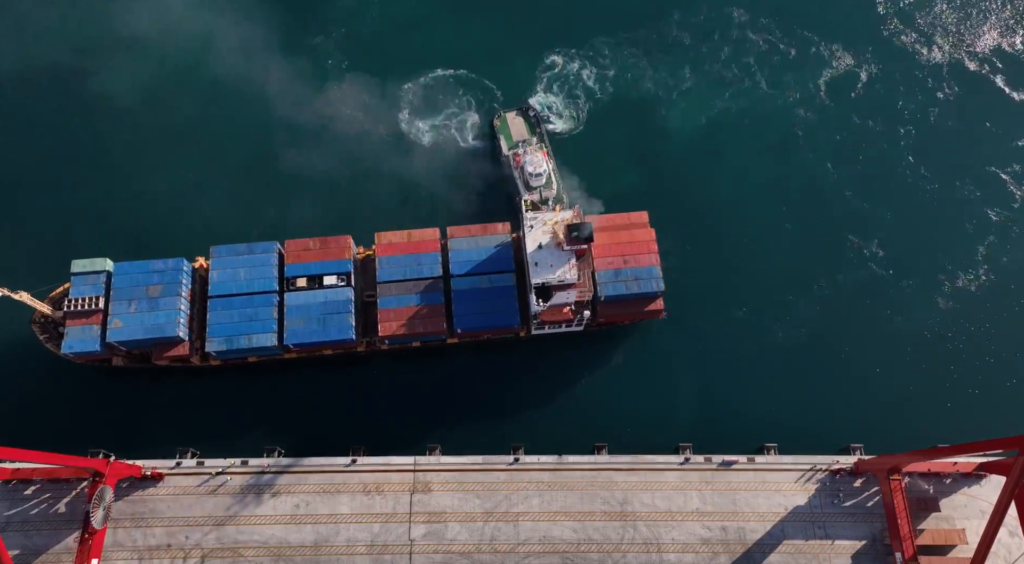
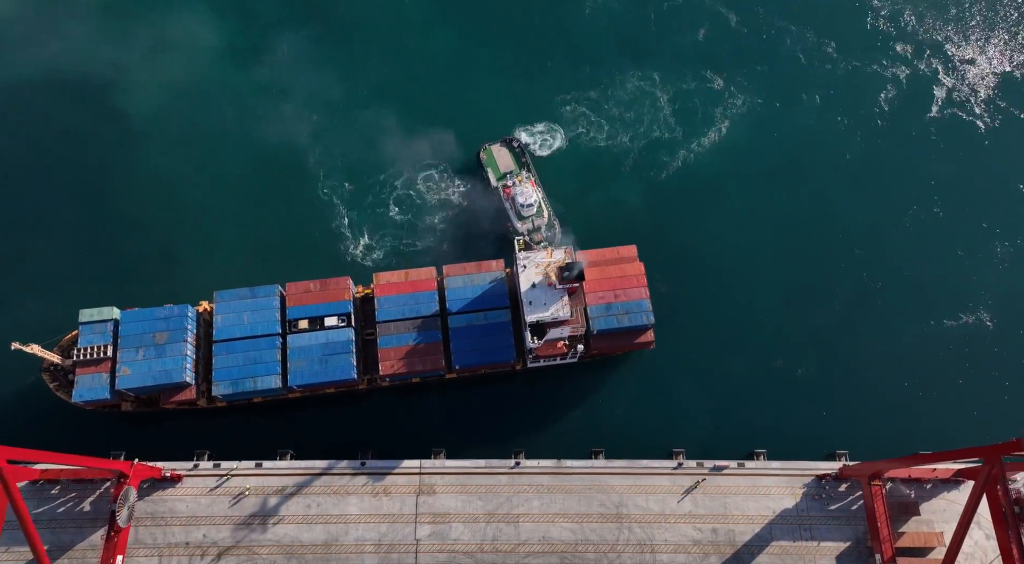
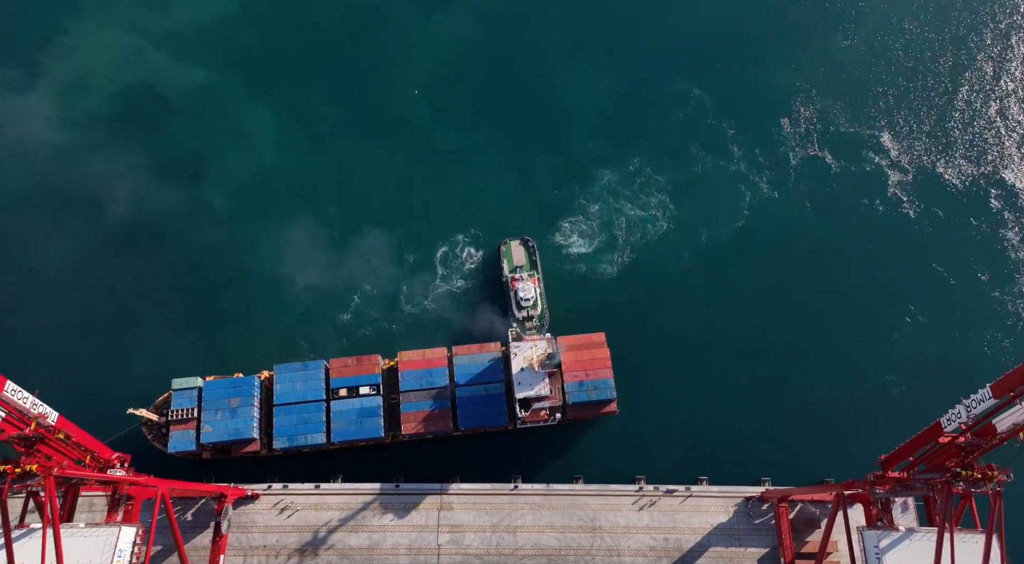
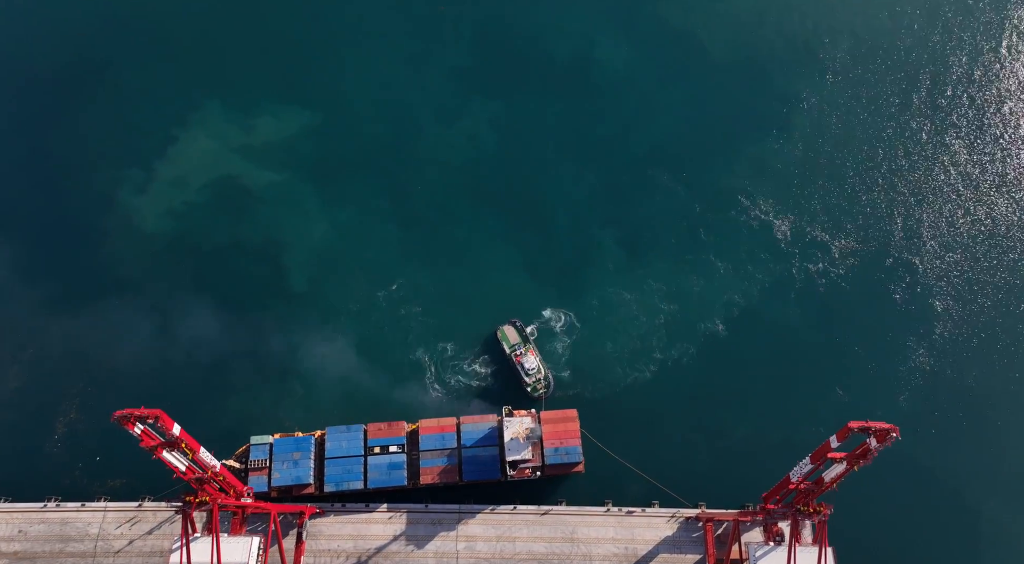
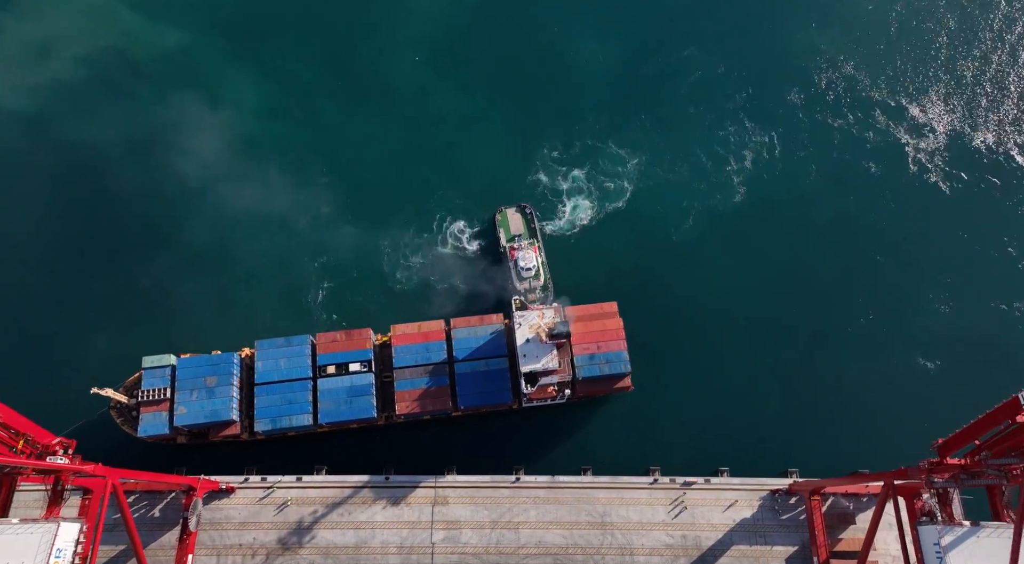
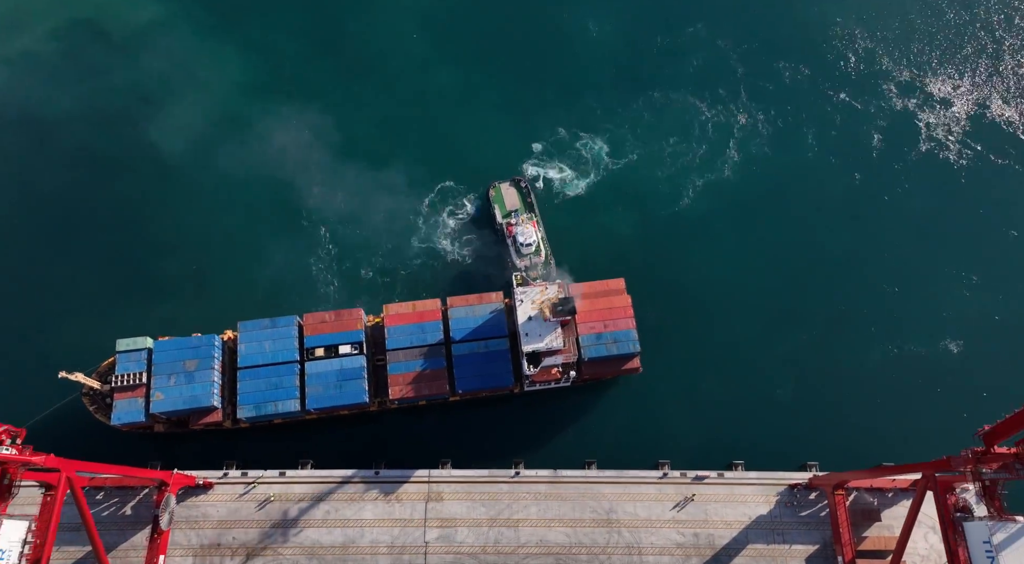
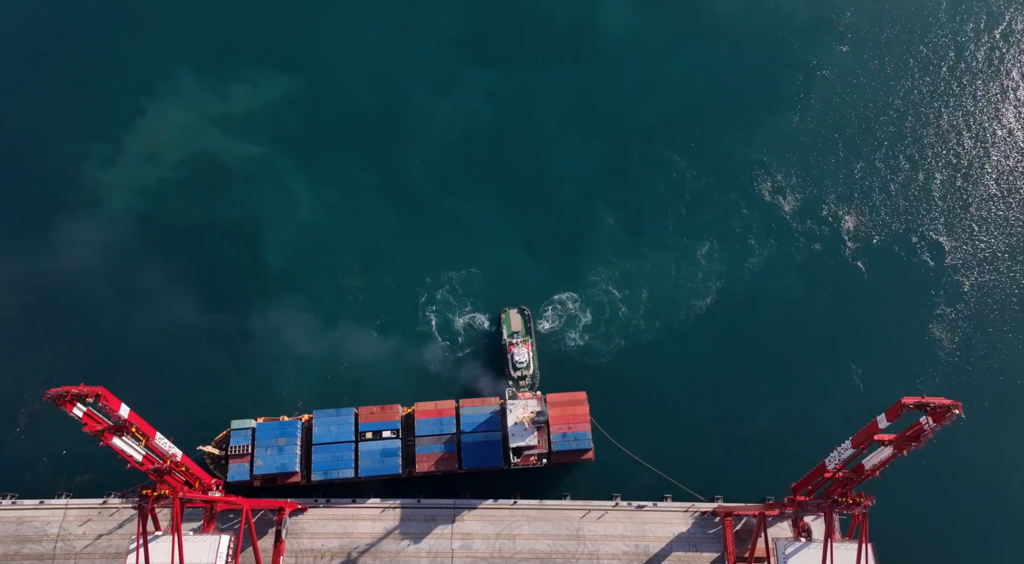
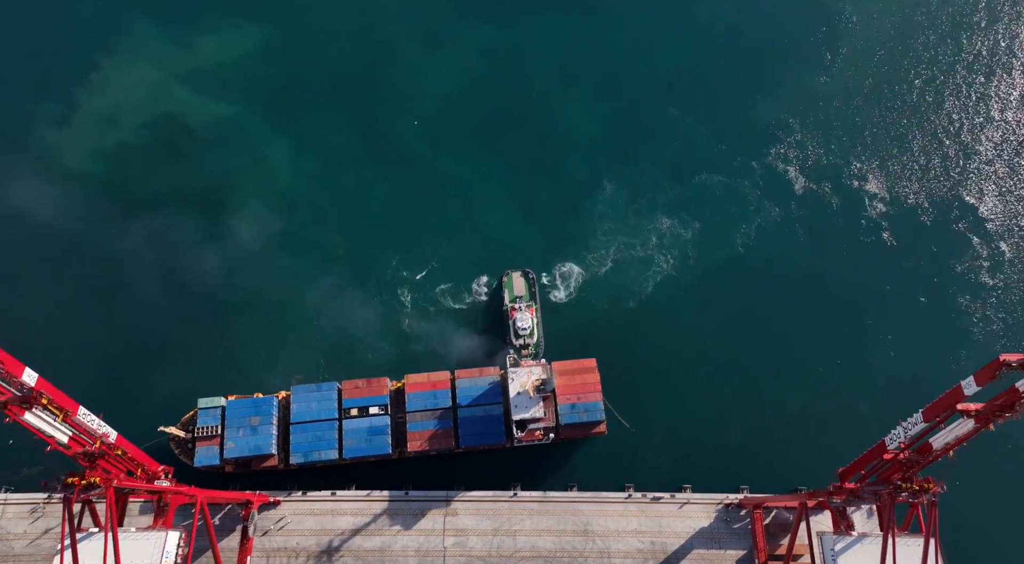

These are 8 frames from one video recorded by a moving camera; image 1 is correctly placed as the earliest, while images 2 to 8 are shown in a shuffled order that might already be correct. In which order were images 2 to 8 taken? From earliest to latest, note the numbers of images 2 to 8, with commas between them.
2, 6, 5, 3, 8, 7, 4
